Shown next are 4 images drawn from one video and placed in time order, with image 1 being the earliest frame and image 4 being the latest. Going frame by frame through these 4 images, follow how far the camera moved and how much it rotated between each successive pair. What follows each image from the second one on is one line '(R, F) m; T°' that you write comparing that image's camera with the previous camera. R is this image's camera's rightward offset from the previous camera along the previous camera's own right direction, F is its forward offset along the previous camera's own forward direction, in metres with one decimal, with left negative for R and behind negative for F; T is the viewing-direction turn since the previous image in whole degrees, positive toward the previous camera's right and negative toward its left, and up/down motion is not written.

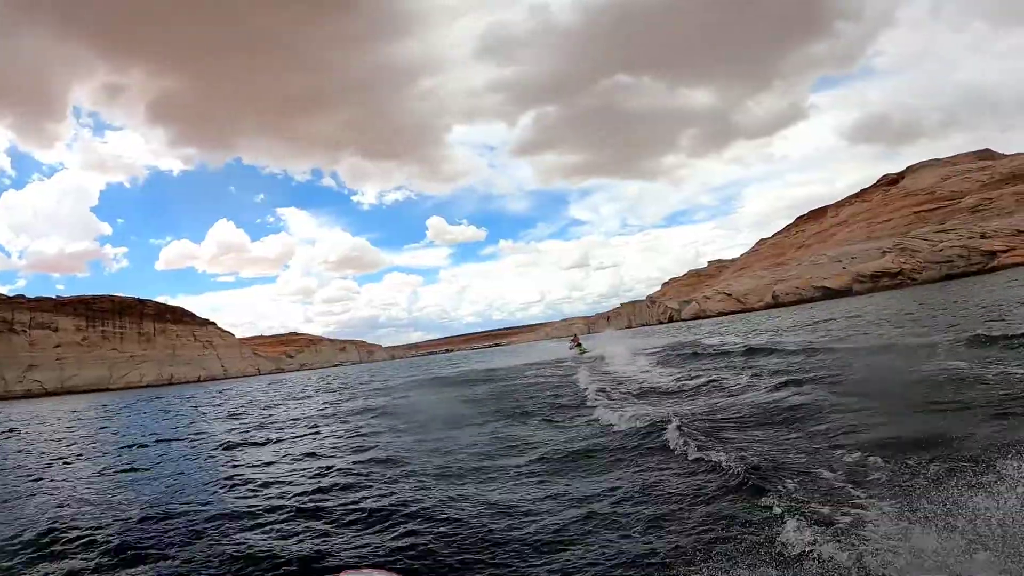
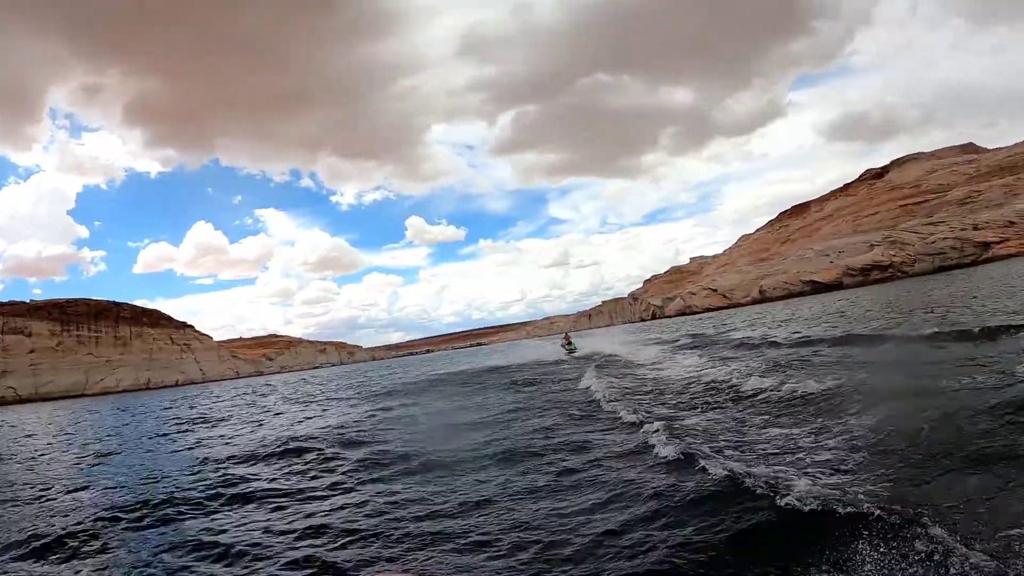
(-0.2, +0.8) m; +2°
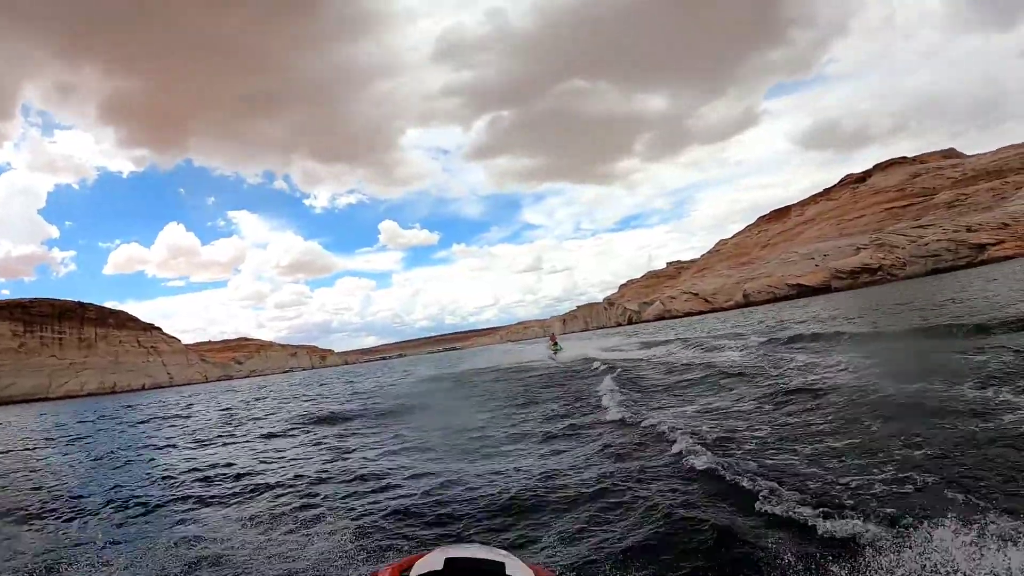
(-0.3, +1.2) m; +3°
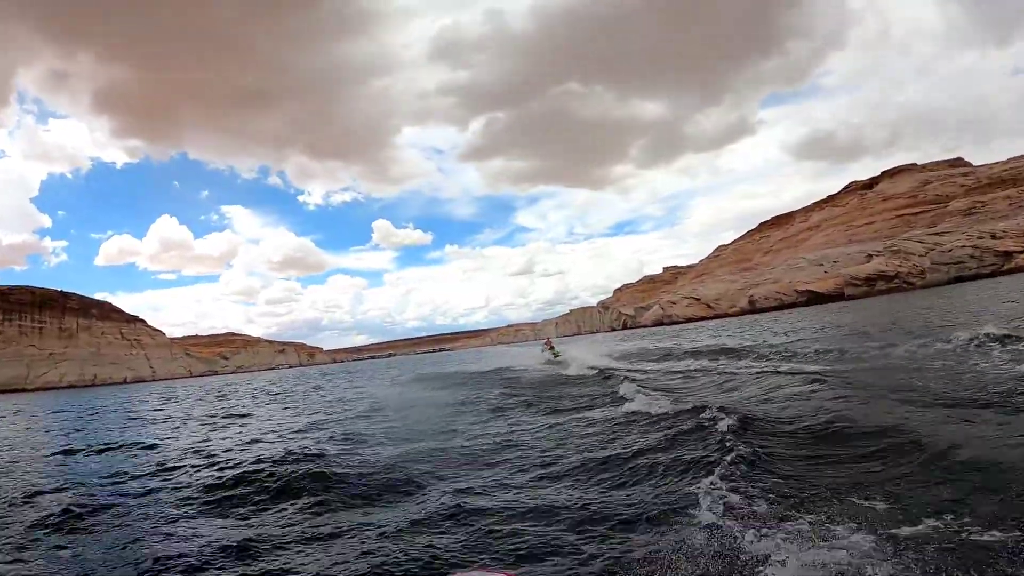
(-0.5, +0.9) m; +1°
